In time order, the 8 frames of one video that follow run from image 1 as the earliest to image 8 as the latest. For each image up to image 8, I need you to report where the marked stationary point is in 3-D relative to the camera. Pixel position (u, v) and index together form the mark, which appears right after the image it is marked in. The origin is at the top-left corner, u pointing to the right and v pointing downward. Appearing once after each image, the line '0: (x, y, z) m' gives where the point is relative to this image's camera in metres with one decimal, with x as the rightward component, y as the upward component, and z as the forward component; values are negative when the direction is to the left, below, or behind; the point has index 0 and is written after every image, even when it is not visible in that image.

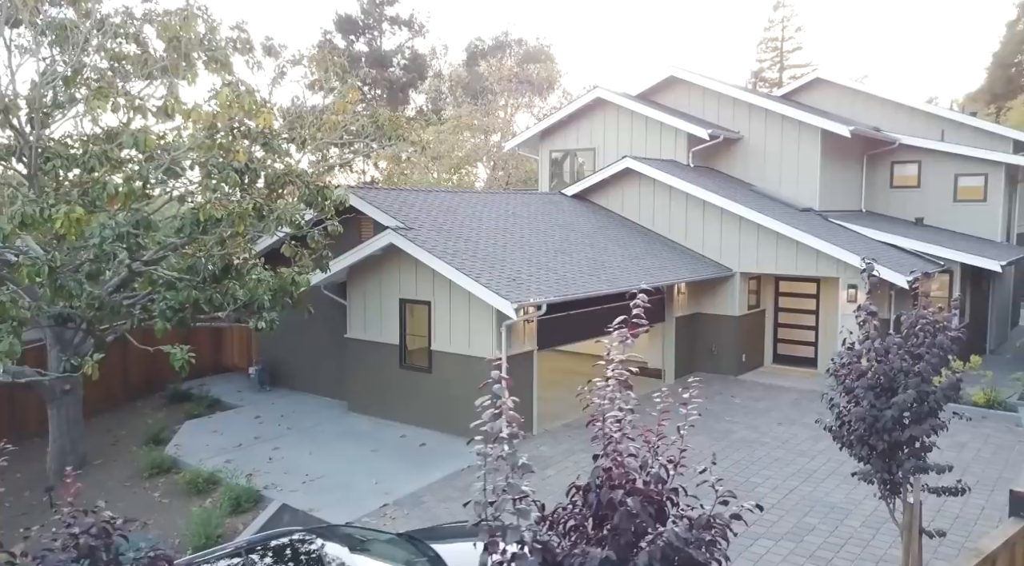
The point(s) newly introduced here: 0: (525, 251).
0: (+0.2, +0.6, +14.3) m
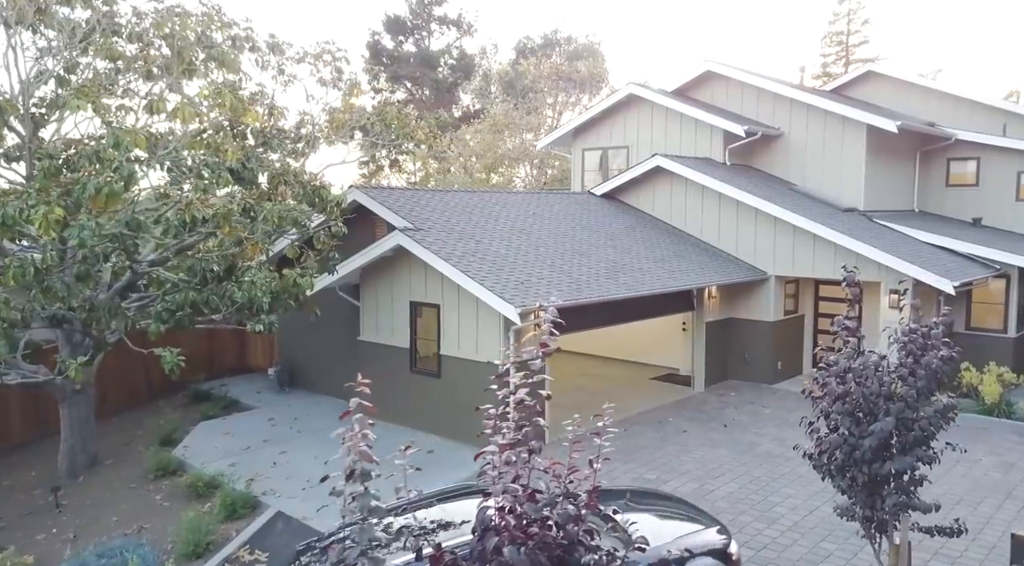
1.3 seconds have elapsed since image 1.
0: (+0.4, +0.5, +13.8) m
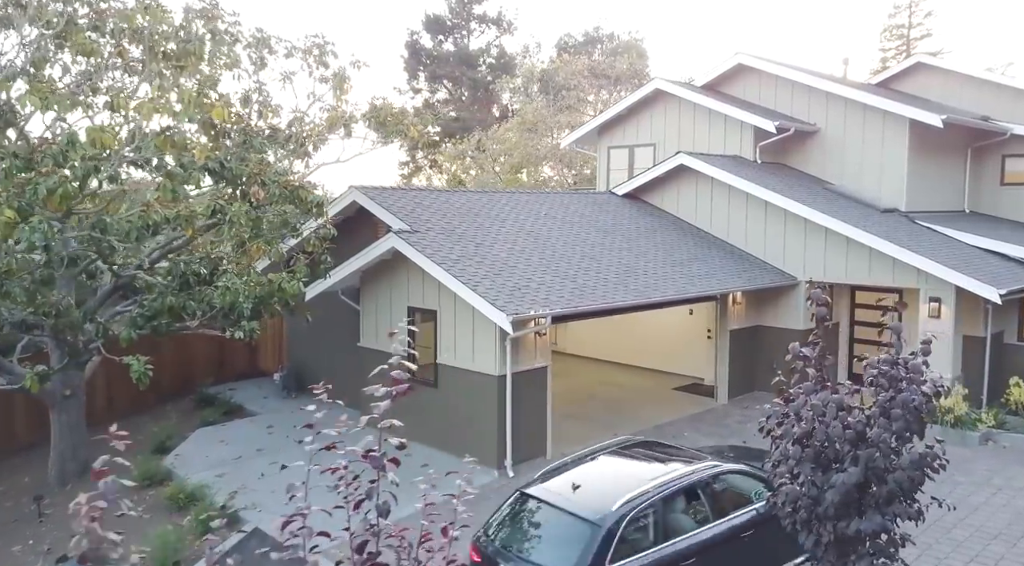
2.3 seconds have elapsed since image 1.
0: (+0.5, +0.4, +13.1) m
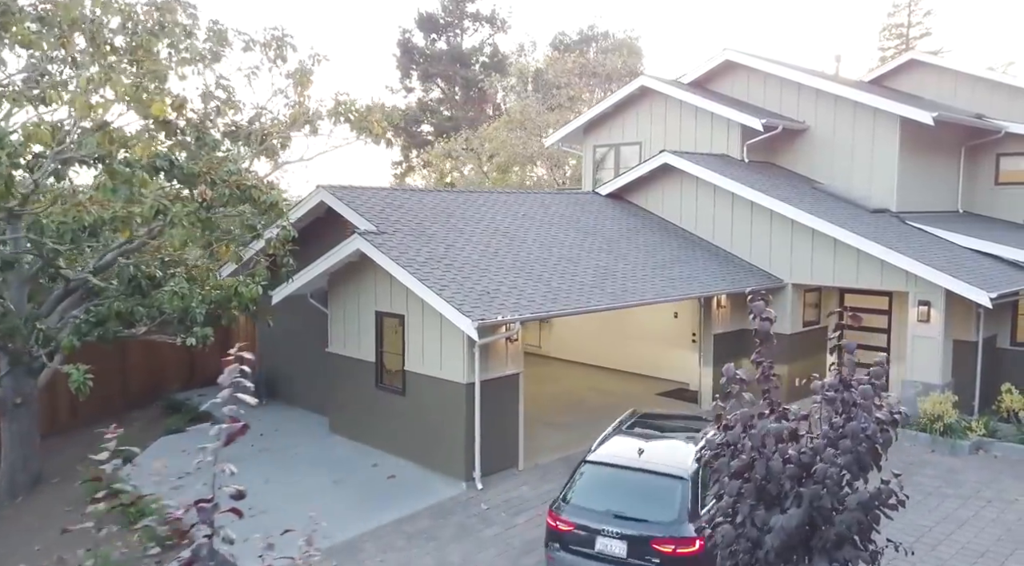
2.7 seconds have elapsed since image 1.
0: (+0.1, +0.4, +12.6) m
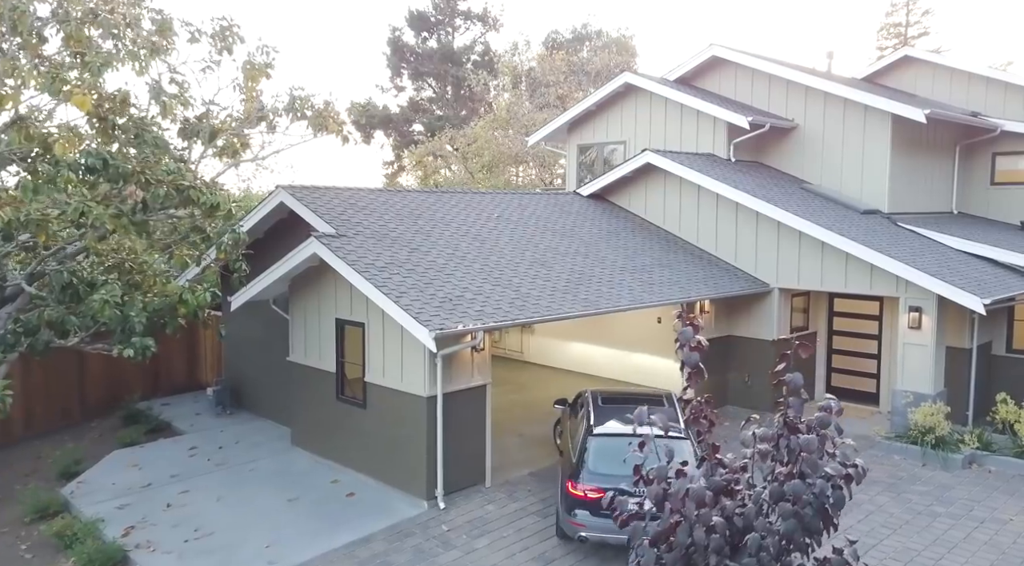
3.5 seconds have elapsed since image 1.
0: (-0.3, +0.3, +12.0) m
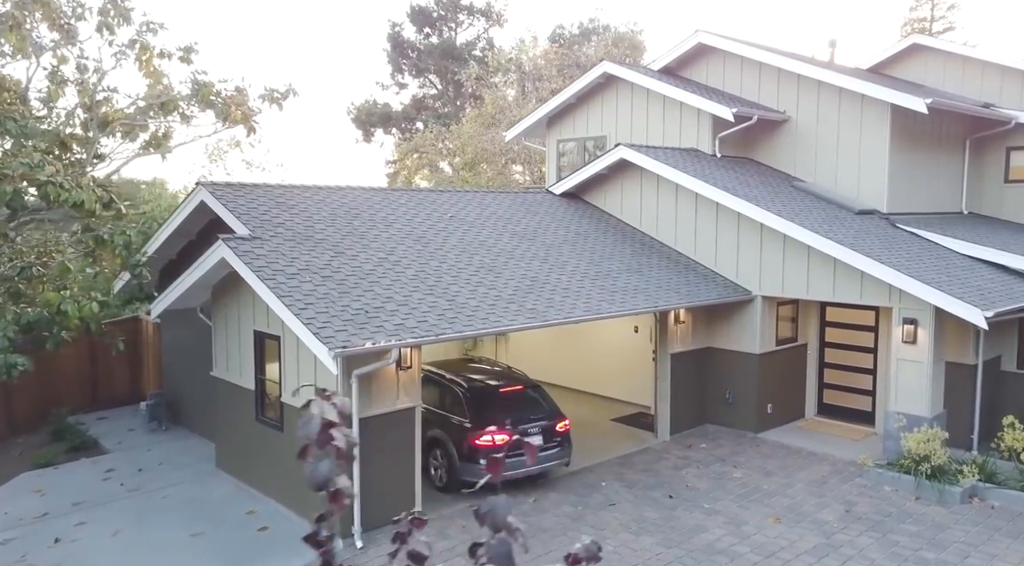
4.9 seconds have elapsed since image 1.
0: (-1.1, +0.2, +10.7) m
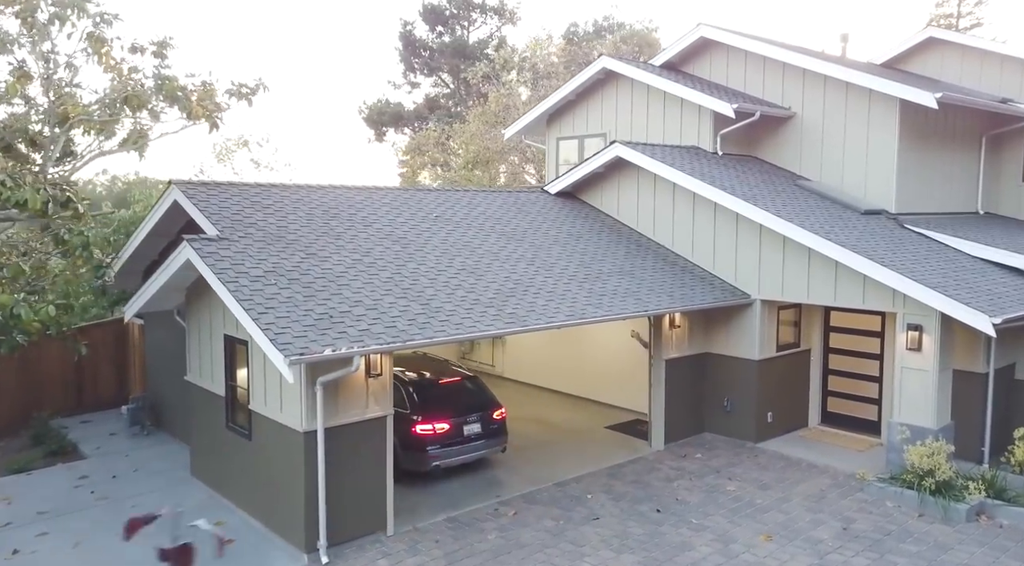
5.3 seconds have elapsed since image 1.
0: (-1.3, +0.2, +10.3) m
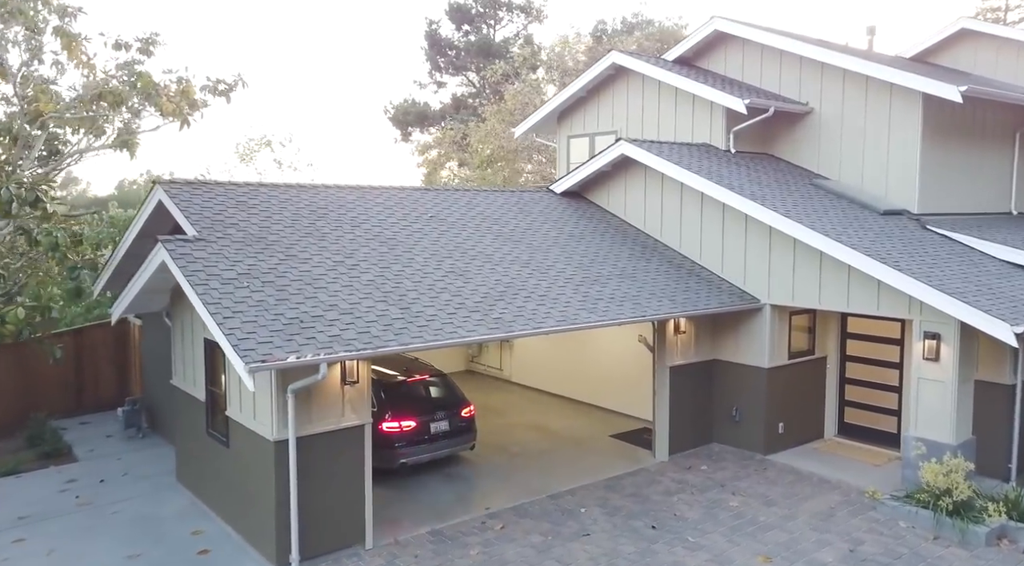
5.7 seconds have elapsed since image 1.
0: (-1.4, +0.1, +9.9) m
